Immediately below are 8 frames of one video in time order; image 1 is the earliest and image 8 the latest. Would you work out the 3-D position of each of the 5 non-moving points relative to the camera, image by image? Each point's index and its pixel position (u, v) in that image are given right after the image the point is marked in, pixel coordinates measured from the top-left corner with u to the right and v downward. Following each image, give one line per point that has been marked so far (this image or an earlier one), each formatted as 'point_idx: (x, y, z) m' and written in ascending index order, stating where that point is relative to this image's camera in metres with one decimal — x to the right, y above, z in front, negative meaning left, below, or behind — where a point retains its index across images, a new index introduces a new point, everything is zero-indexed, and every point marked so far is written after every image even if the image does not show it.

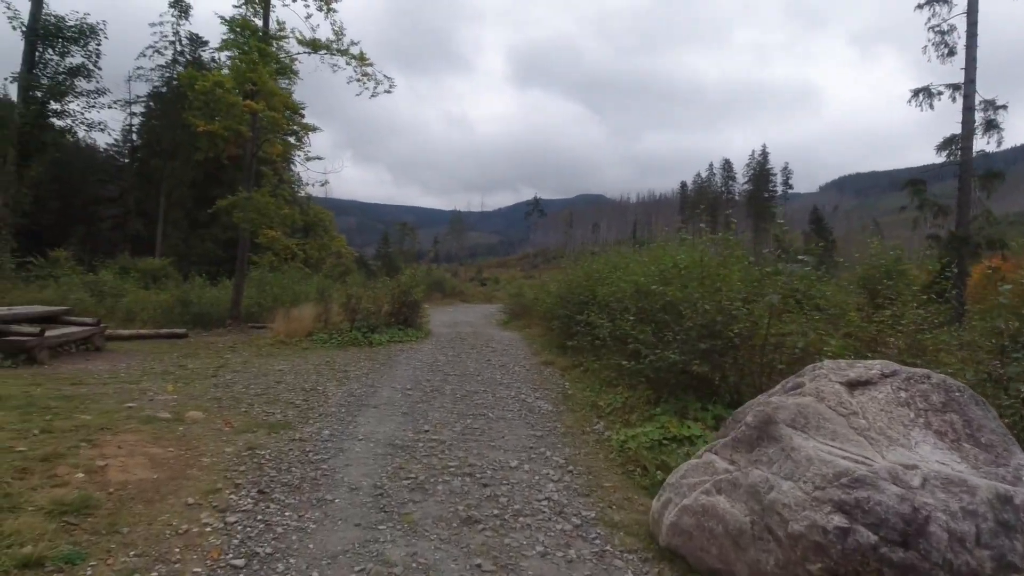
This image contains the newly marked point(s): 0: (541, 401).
0: (+0.4, -1.7, +8.4) m
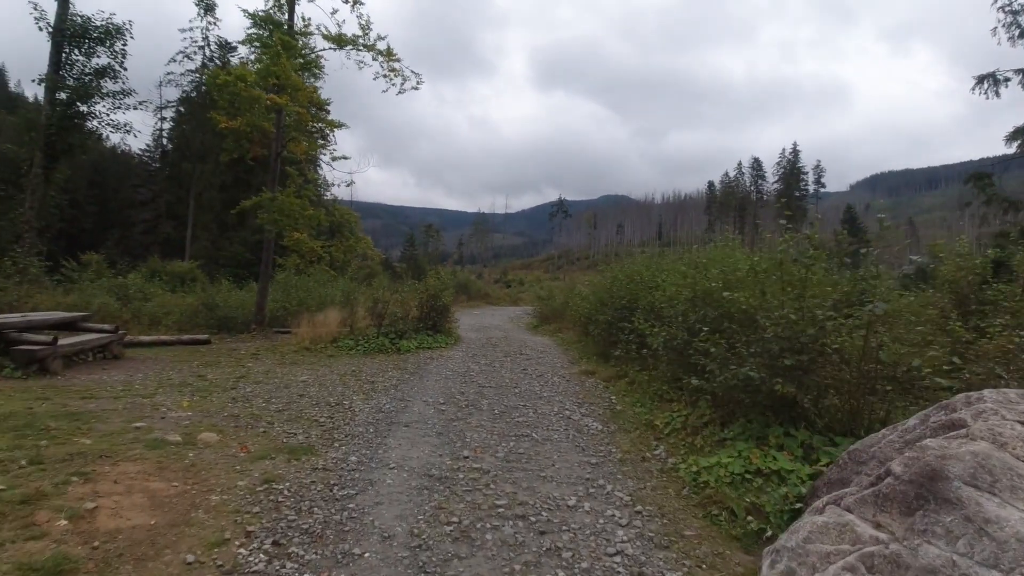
0: (+1.0, -1.8, +7.5) m
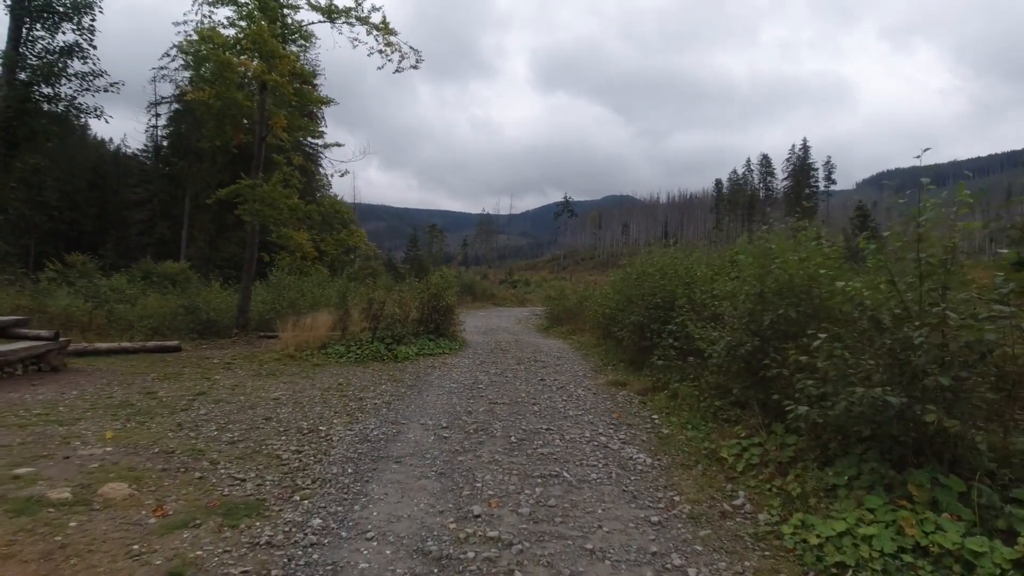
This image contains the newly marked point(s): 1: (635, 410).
0: (+1.3, -1.7, +5.9) m
1: (+1.7, -1.7, +7.6) m
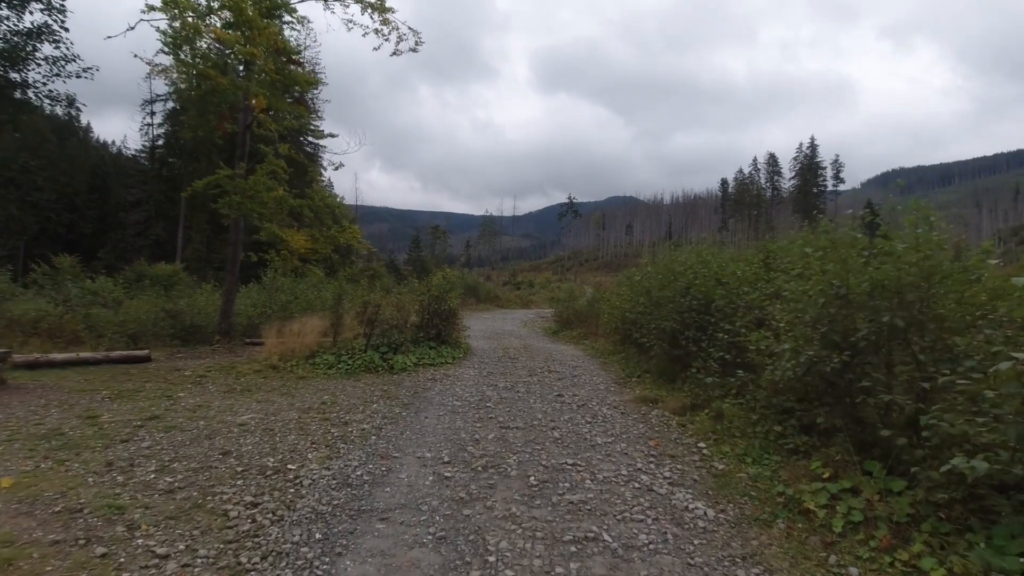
0: (+1.4, -1.7, +4.6) m
1: (+1.9, -1.7, +6.3) m
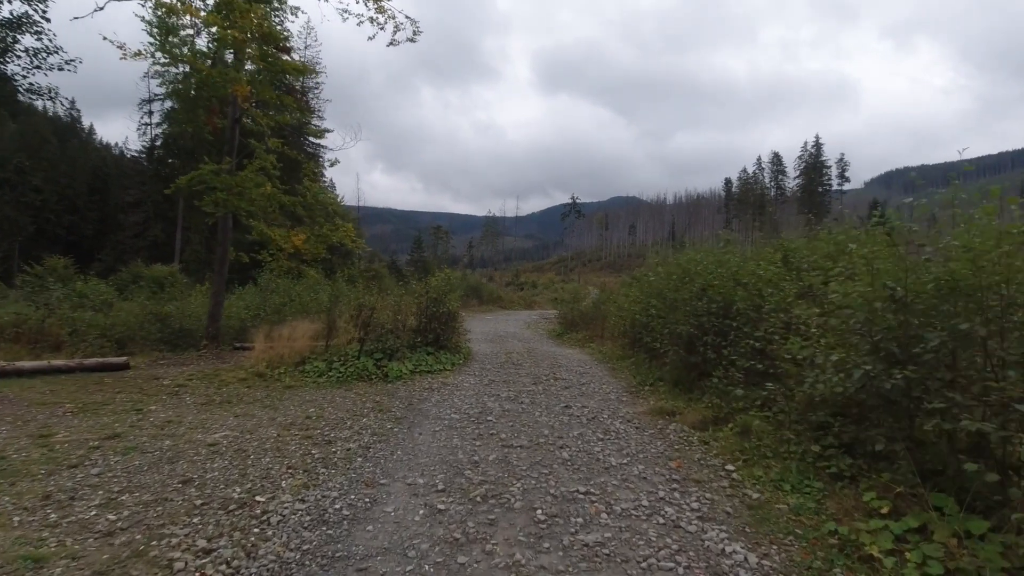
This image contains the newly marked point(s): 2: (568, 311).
0: (+1.5, -1.8, +3.9) m
1: (+1.9, -1.7, +5.6) m
2: (+2.0, -0.8, +19.9) m
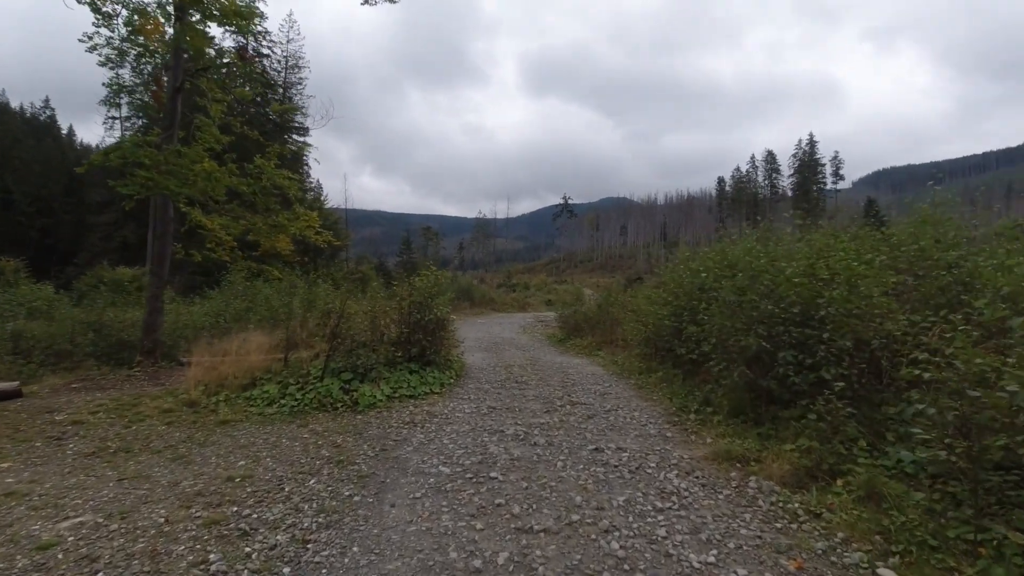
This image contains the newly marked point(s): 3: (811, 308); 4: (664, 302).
0: (+1.6, -1.7, +1.9) m
1: (+2.1, -1.7, +3.7) m
2: (+1.9, -0.9, +18.0) m
3: (+3.0, -0.2, +5.6) m
4: (+2.7, -0.2, +9.8) m
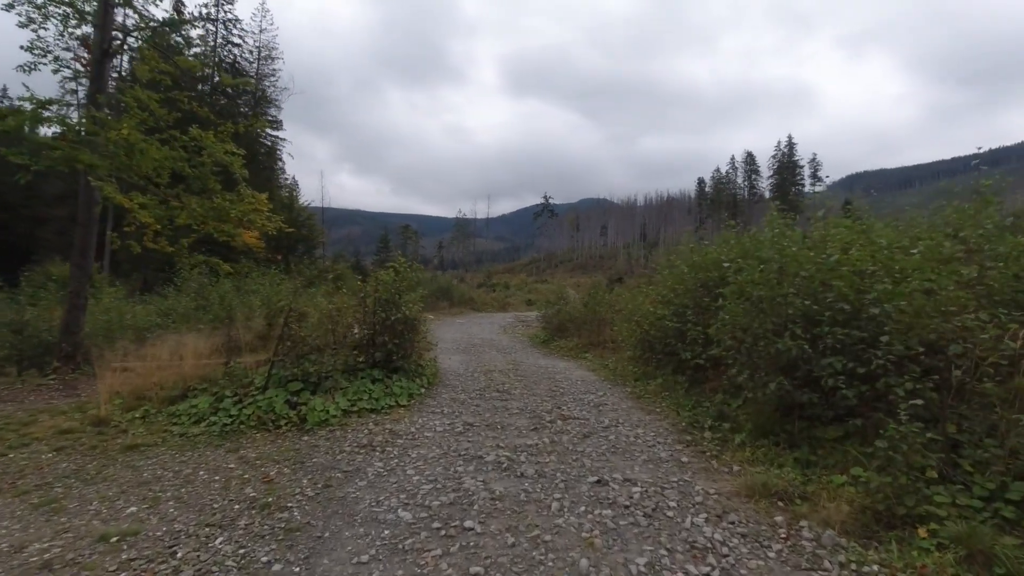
0: (+1.6, -1.7, +0.8) m
1: (+2.0, -1.6, +2.6) m
2: (+1.3, -0.8, +16.9) m
3: (+2.9, -0.1, +4.6) m
4: (+2.4, -0.2, +8.7) m
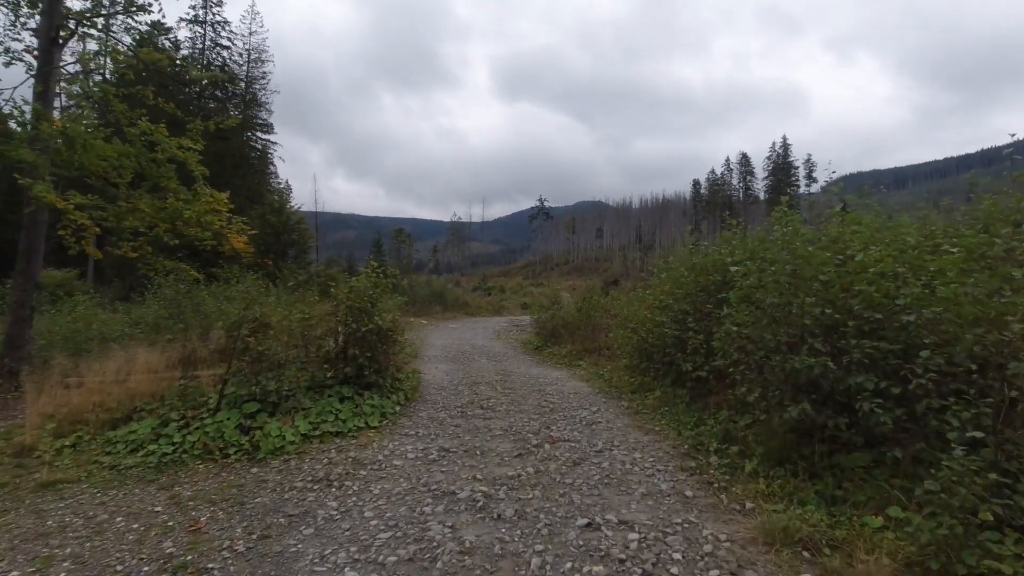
0: (+1.5, -1.7, +0.1) m
1: (+1.8, -1.7, +1.9) m
2: (+1.1, -0.9, +16.2) m
3: (+2.7, -0.2, +3.9) m
4: (+2.2, -0.2, +8.1) m
